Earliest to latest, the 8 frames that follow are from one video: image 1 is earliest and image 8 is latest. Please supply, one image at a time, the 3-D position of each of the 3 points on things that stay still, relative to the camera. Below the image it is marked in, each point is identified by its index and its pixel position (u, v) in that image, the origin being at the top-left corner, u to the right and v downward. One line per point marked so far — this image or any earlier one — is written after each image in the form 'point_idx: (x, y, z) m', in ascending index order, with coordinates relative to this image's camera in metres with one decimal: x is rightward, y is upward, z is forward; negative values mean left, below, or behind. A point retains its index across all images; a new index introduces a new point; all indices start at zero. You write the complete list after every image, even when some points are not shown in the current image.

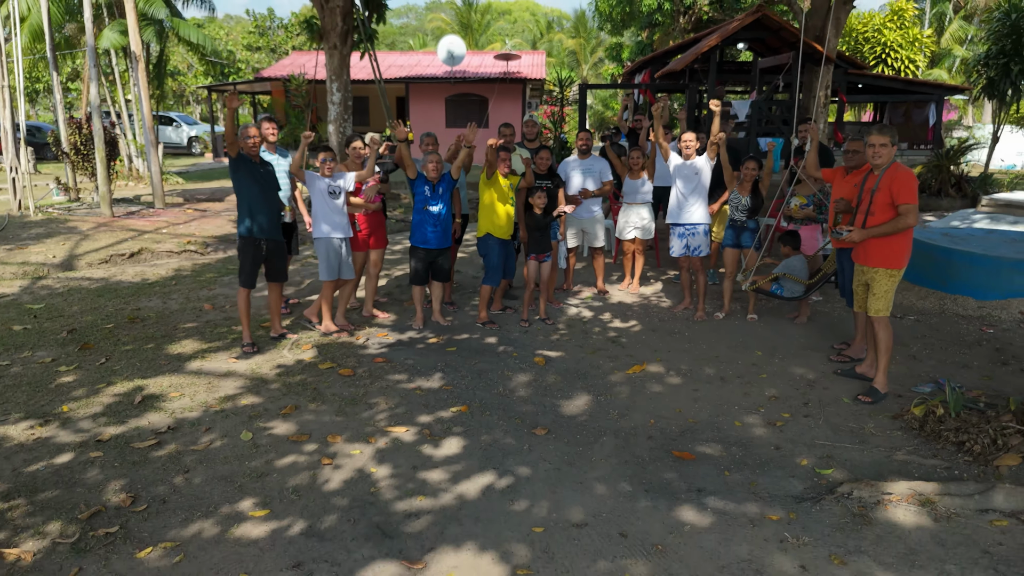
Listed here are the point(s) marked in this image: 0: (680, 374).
0: (+0.9, -0.4, +4.3) m
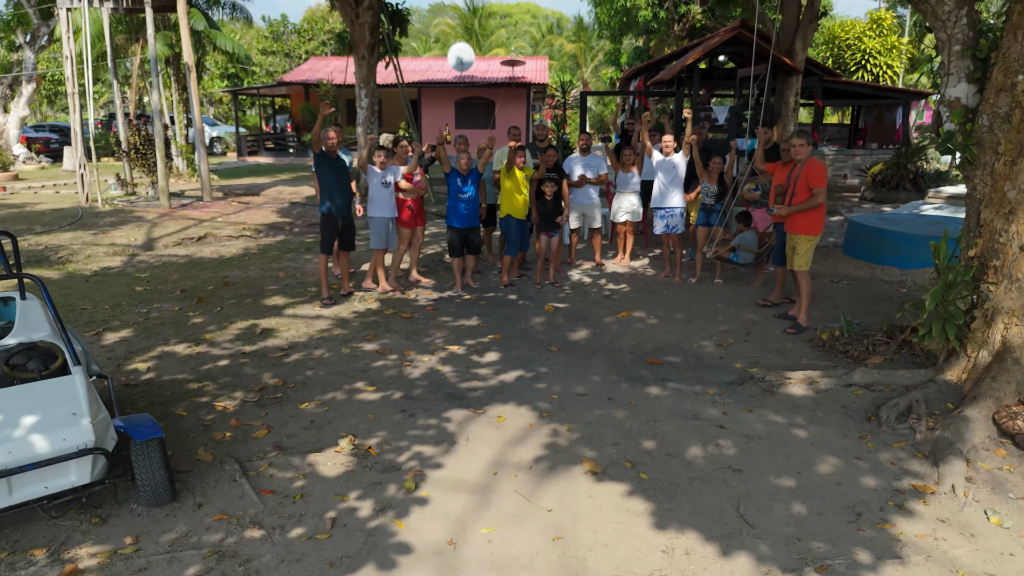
0: (+1.0, -0.1, +5.7) m
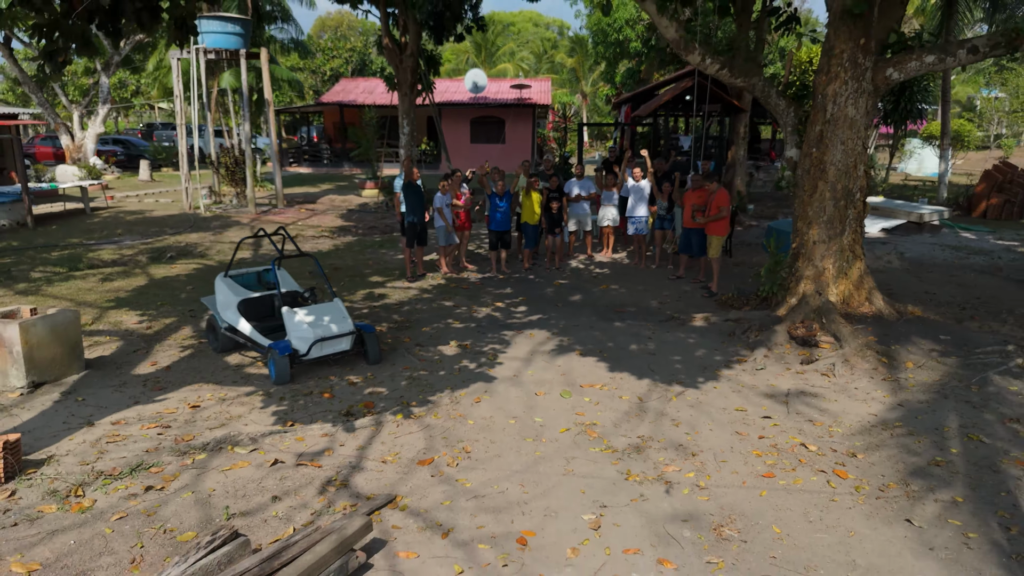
0: (+1.2, 0.0, +8.9) m
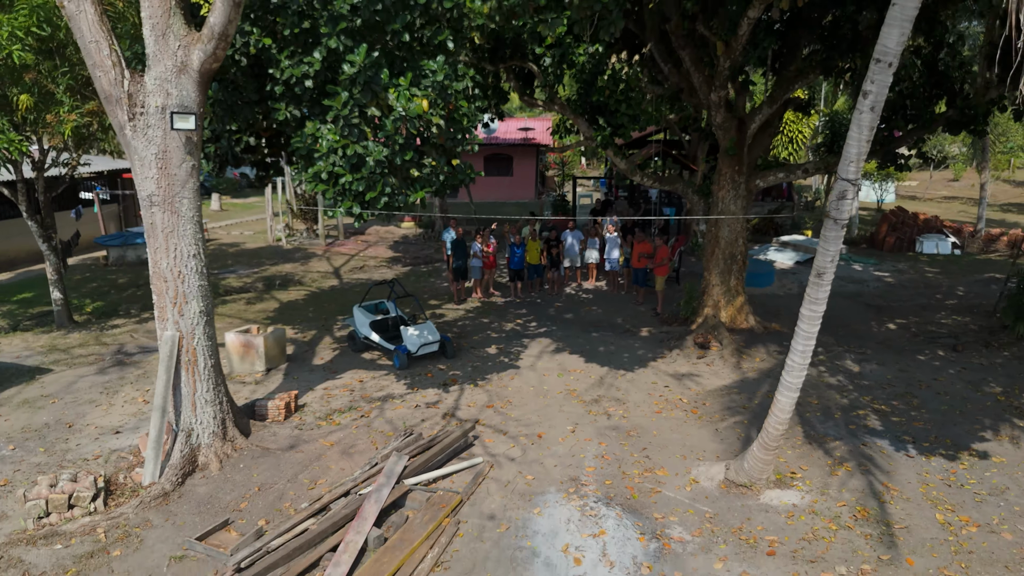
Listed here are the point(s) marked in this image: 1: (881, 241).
0: (+1.4, -0.3, +13.3) m
1: (+8.2, +1.1, +18.5) m
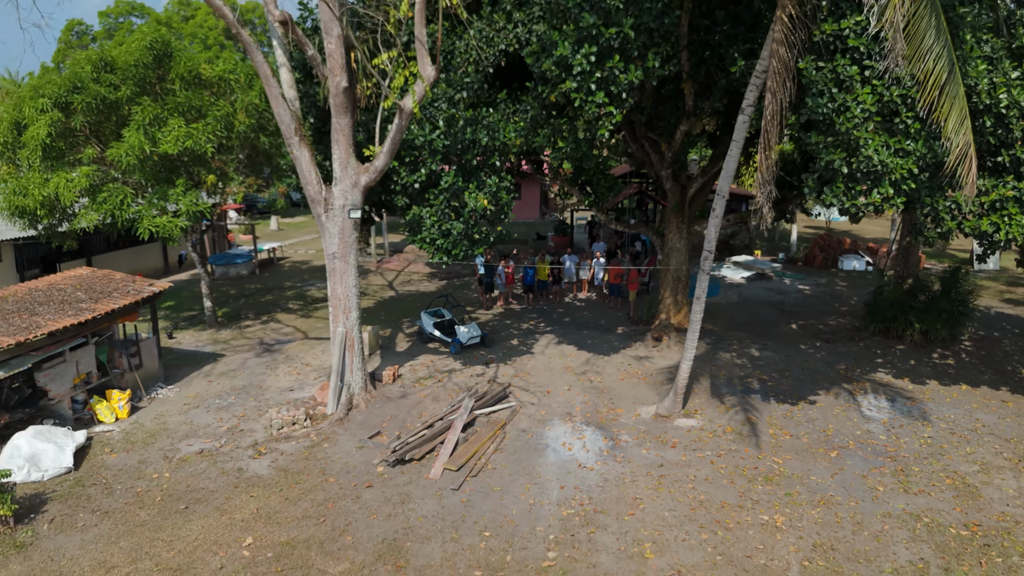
0: (+1.7, -0.5, +18.5) m
1: (+8.5, +0.9, +23.7) m
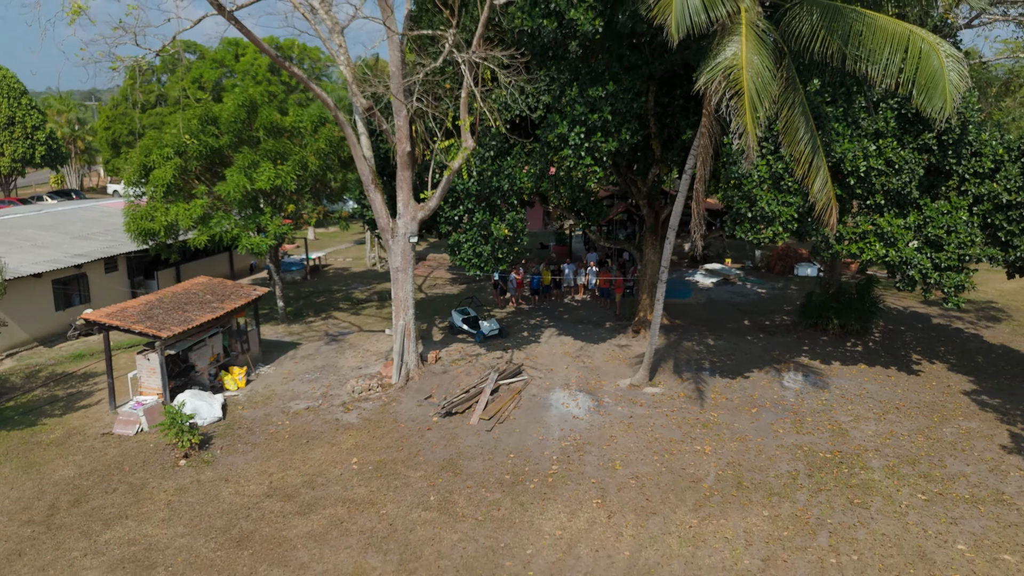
0: (+2.0, -0.6, +23.0) m
1: (+8.7, +0.8, +28.2) m
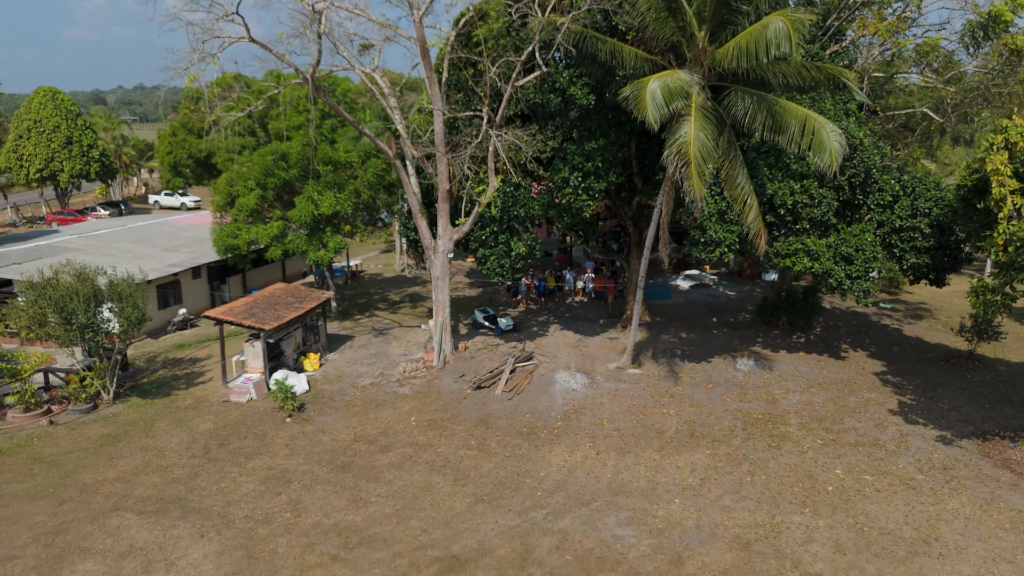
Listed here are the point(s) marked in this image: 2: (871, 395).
0: (+2.4, -0.7, +27.8) m
1: (+9.1, +0.6, +33.1) m
2: (+8.4, -2.5, +19.5) m
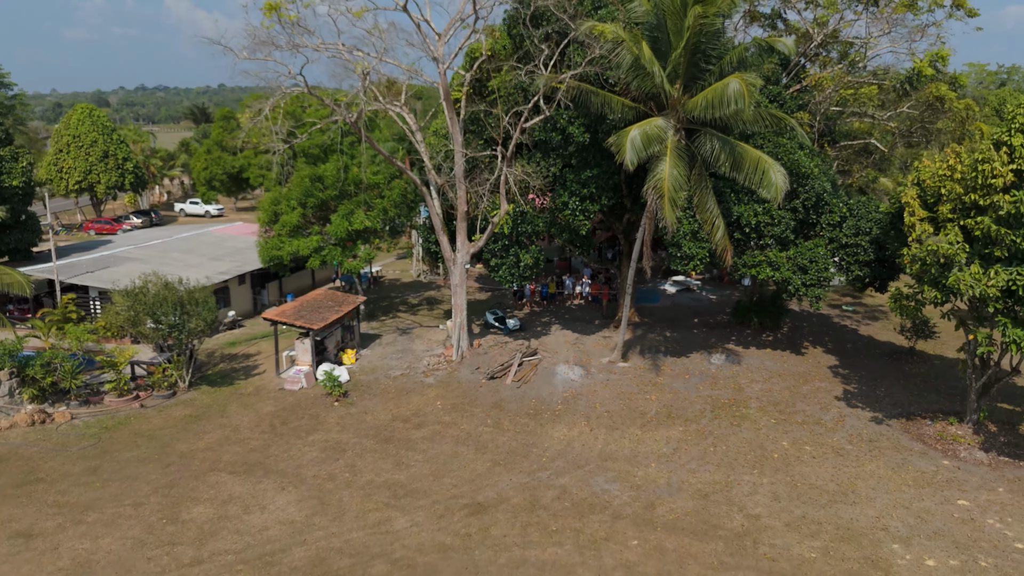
0: (+2.6, -0.9, +31.6) m
1: (+9.3, +0.5, +36.9) m
2: (+8.6, -2.7, +23.3) m
